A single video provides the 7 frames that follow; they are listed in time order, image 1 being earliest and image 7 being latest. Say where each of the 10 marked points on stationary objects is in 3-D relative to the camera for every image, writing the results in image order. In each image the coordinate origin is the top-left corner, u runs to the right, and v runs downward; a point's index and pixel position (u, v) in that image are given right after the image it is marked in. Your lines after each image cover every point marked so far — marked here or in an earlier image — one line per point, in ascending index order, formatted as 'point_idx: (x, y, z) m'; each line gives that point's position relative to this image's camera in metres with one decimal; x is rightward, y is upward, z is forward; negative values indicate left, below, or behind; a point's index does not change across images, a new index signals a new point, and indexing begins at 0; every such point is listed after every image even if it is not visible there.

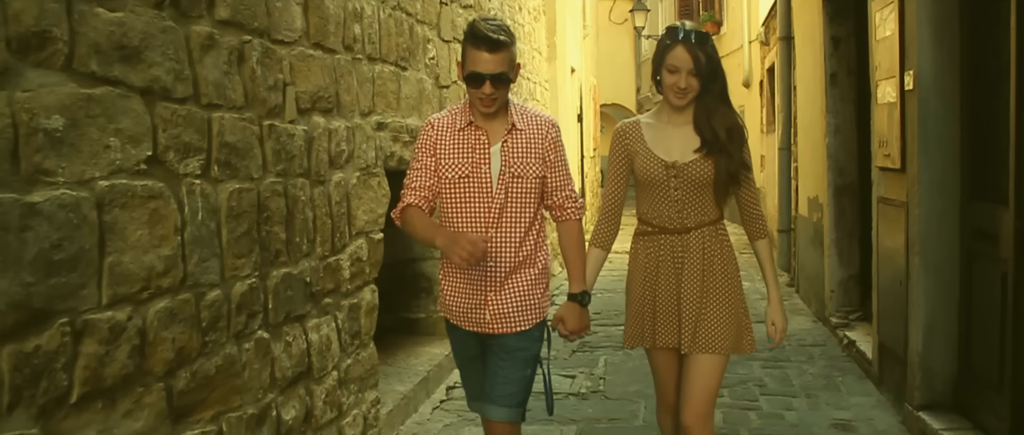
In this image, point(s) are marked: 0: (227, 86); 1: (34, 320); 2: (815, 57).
0: (-0.8, +0.4, +3.0) m
1: (-0.9, -0.2, +2.1) m
2: (+1.9, +1.0, +7.0) m
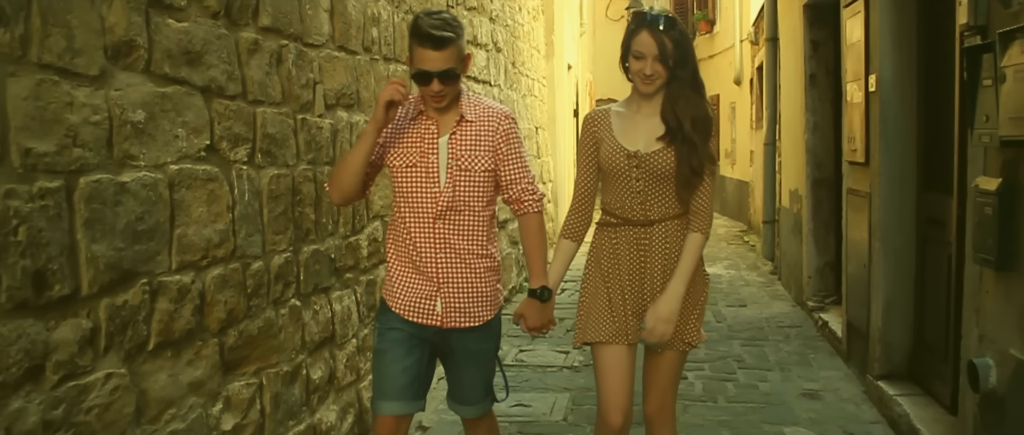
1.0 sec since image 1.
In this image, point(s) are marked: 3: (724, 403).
0: (-0.8, +0.4, +3.5) m
1: (-0.9, -0.1, +2.6) m
2: (+1.9, +1.1, +7.4) m
3: (+0.9, -0.8, +4.8) m
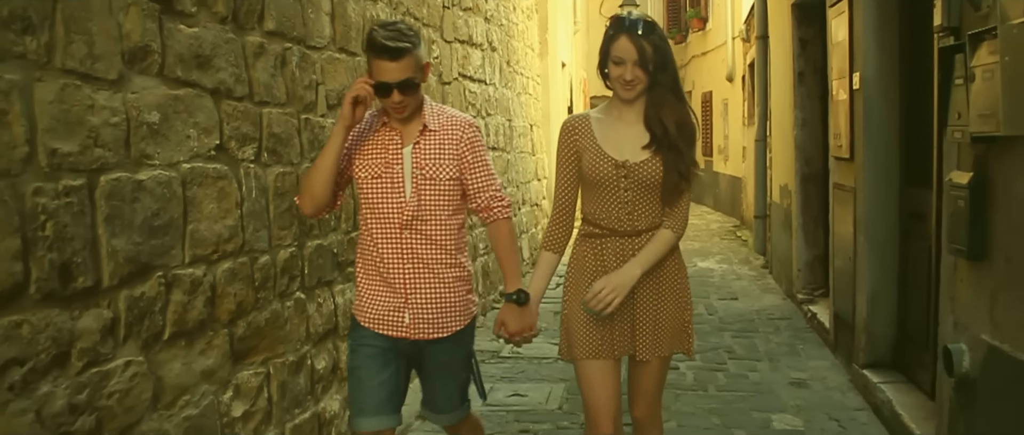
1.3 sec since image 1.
0: (-0.8, +0.4, +3.6) m
1: (-0.9, -0.1, +2.7) m
2: (+1.9, +1.1, +7.6) m
3: (+0.9, -0.8, +5.0) m
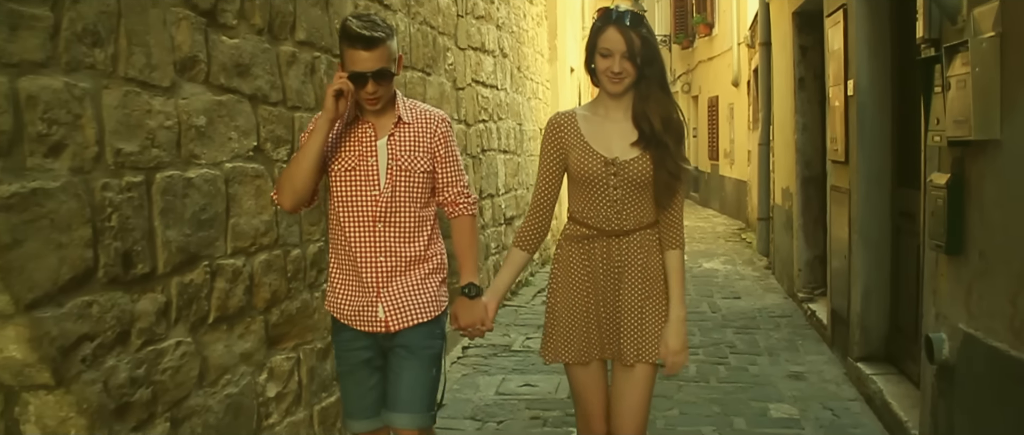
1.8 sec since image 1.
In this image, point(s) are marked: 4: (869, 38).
0: (-0.7, +0.4, +3.9) m
1: (-0.9, -0.1, +3.0) m
2: (+1.9, +1.1, +7.9) m
3: (+1.0, -0.8, +5.2) m
4: (+1.6, +0.8, +5.0) m
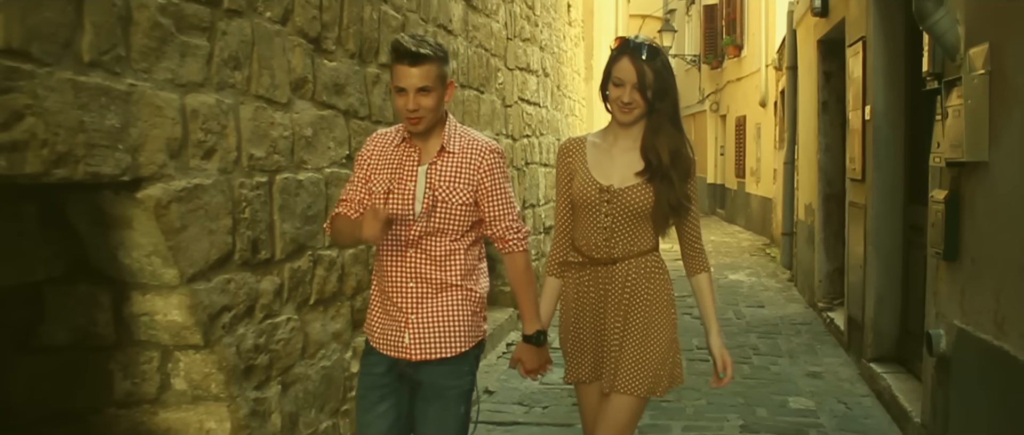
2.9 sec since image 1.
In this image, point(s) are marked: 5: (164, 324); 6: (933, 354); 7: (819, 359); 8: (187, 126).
0: (-0.5, +0.4, +4.4) m
1: (-0.7, -0.1, +3.5) m
2: (+2.3, +1.0, +8.4) m
3: (+1.2, -0.8, +5.7) m
4: (+1.8, +0.7, +5.5) m
5: (-0.9, -0.3, +2.9) m
6: (+1.5, -0.5, +4.0) m
7: (+1.7, -0.8, +6.3) m
8: (-0.8, +0.2, +2.9) m
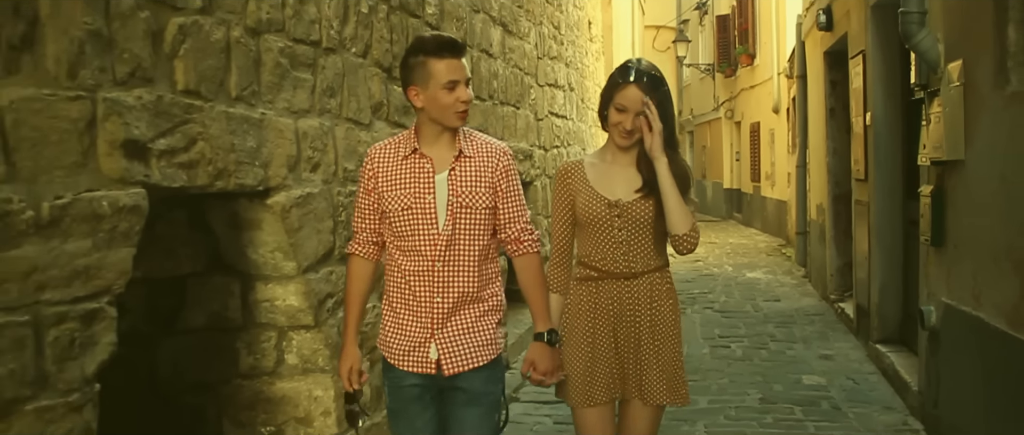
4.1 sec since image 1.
0: (-0.3, +0.4, +5.1) m
1: (-0.5, -0.1, +4.2) m
2: (+2.5, +1.0, +9.0) m
3: (+1.4, -0.8, +6.3) m
4: (+2.0, +0.8, +6.1) m
5: (-0.7, -0.3, +3.5) m
6: (+1.7, -0.5, +4.6) m
7: (+2.0, -0.8, +6.9) m
8: (-0.7, +0.2, +3.5) m
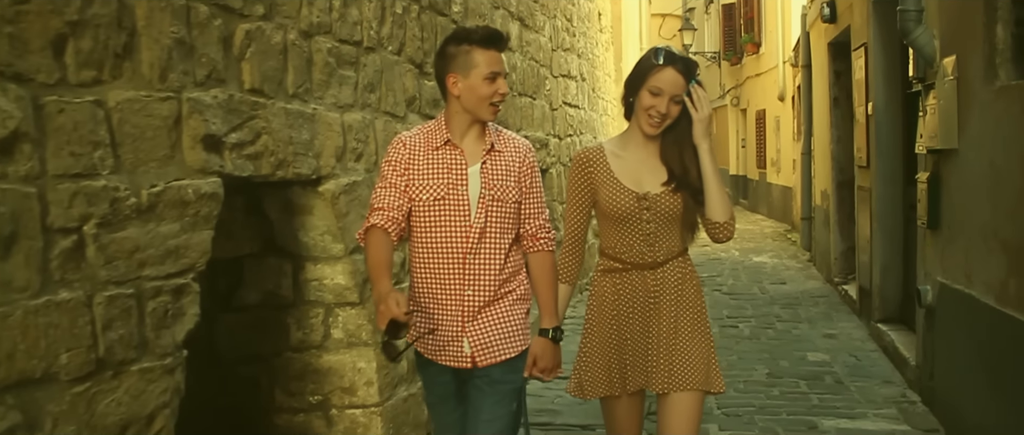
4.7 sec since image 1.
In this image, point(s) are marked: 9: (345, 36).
0: (-0.2, +0.5, +5.4) m
1: (-0.4, -0.1, +4.5) m
2: (+2.6, +1.1, +9.3) m
3: (+1.5, -0.7, +6.6) m
4: (+2.1, +0.9, +6.4) m
5: (-0.6, -0.2, +3.8) m
6: (+1.8, -0.4, +4.9) m
7: (+2.1, -0.7, +7.2) m
8: (-0.6, +0.3, +3.8) m
9: (-0.6, +0.6, +3.8) m
